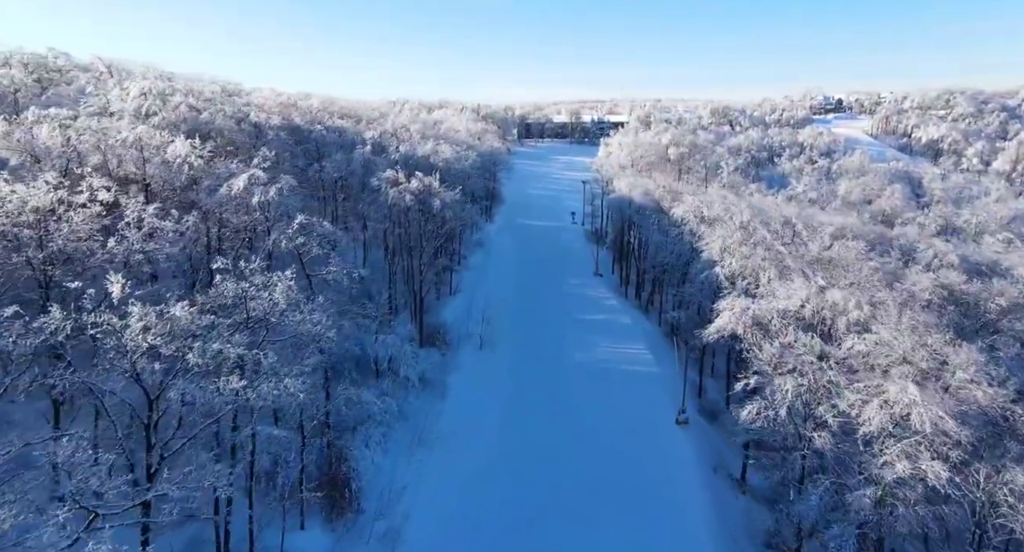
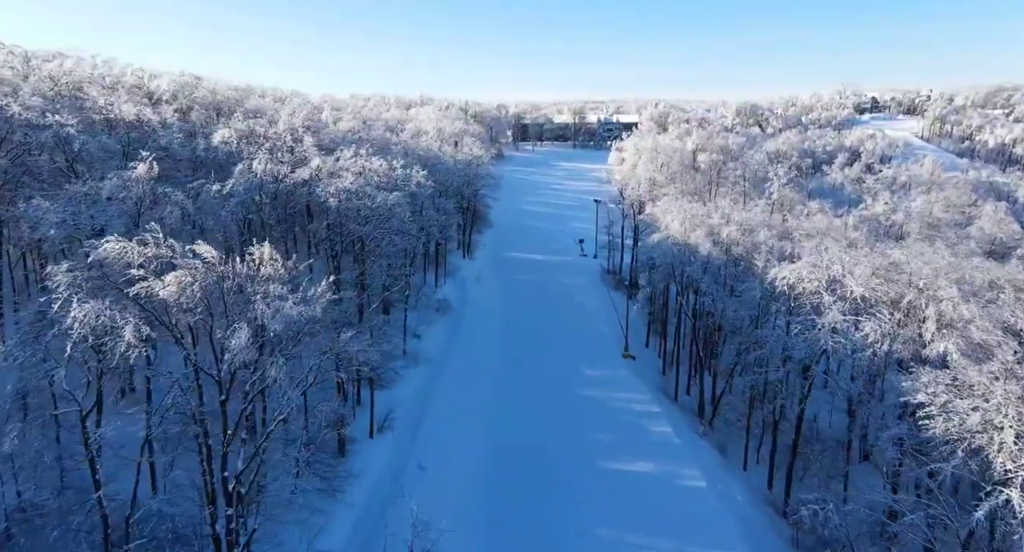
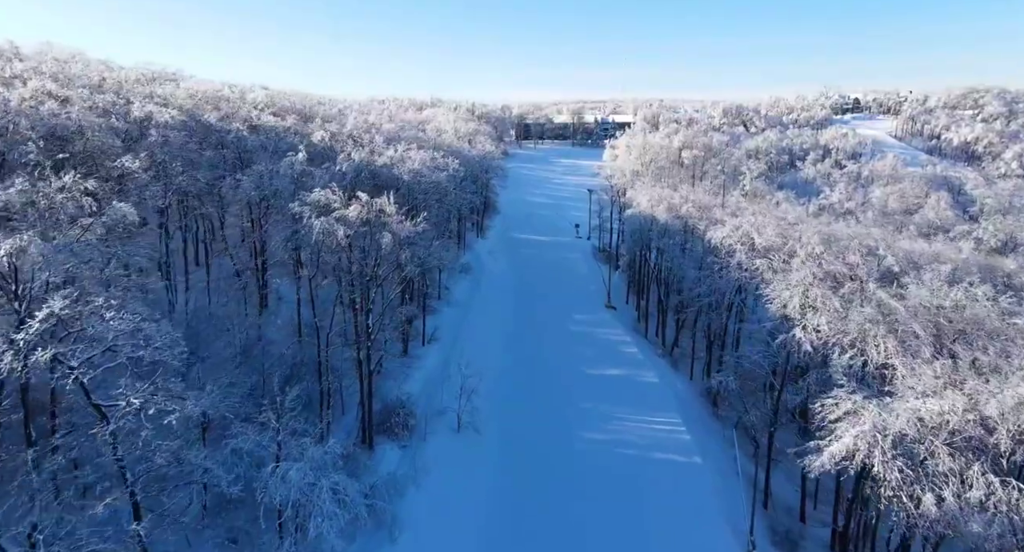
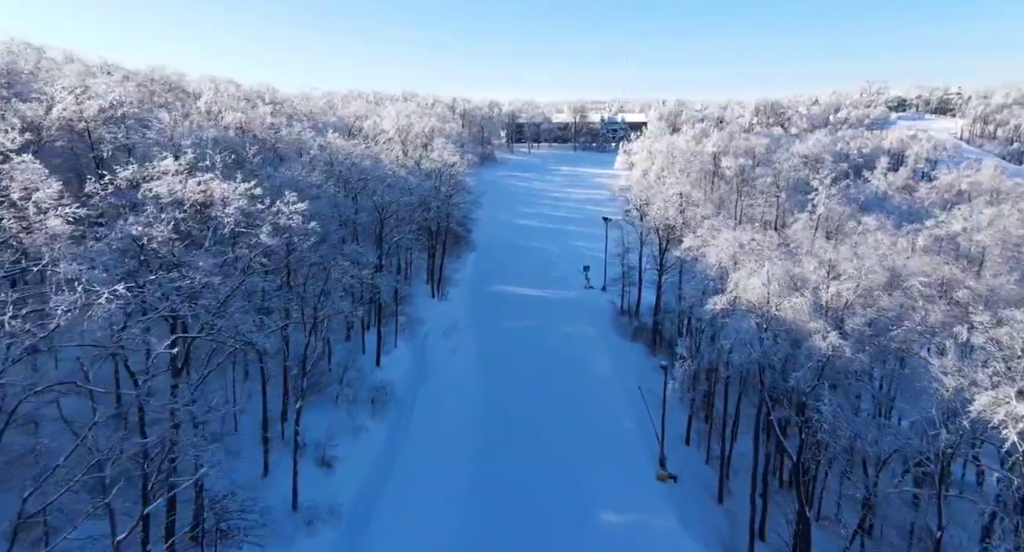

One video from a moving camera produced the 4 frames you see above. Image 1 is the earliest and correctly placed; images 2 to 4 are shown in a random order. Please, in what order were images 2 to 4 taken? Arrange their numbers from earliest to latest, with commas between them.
3, 2, 4
